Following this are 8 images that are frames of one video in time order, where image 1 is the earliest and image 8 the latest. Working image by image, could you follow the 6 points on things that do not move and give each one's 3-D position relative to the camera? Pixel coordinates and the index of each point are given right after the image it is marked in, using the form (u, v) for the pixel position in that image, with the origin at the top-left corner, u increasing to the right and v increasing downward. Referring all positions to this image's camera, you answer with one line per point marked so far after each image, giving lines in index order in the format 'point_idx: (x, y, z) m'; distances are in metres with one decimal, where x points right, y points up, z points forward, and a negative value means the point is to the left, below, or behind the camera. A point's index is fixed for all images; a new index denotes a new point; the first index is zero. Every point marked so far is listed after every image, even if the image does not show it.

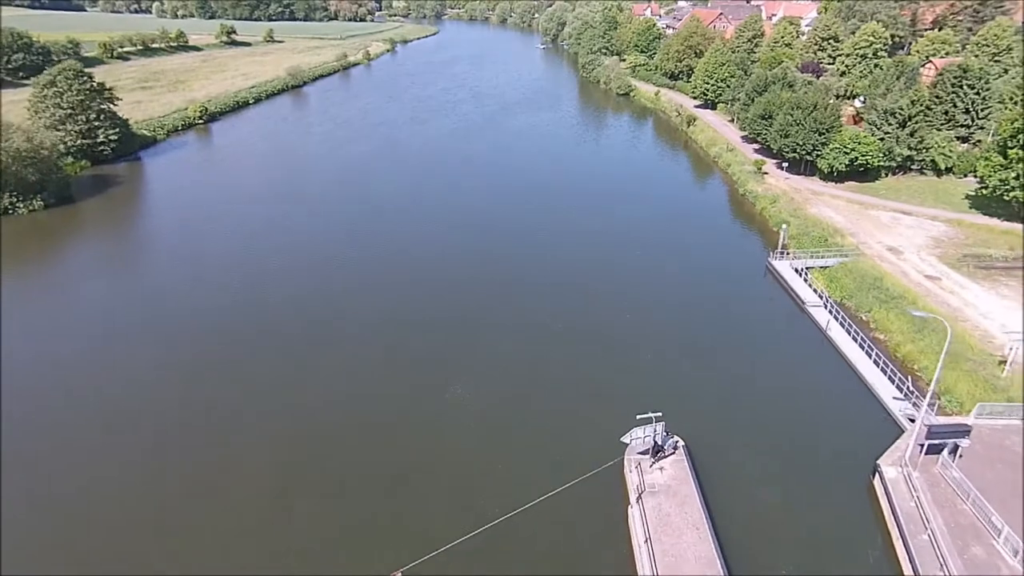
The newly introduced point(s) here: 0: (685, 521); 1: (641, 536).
0: (+2.7, -3.6, +10.3) m
1: (+2.0, -3.7, +10.1) m
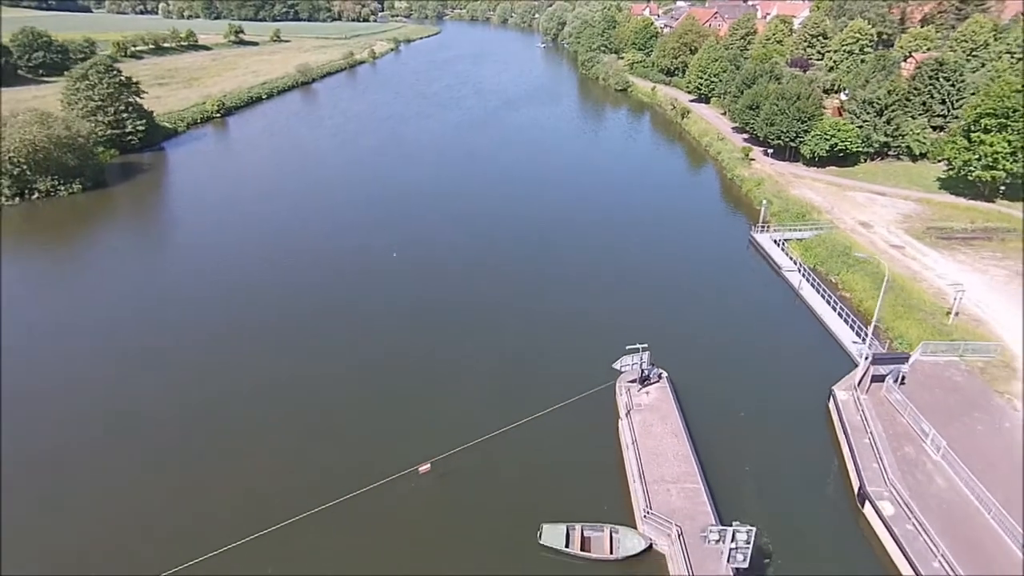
0: (+2.9, -2.6, +12.1) m
1: (+2.2, -2.7, +12.0) m
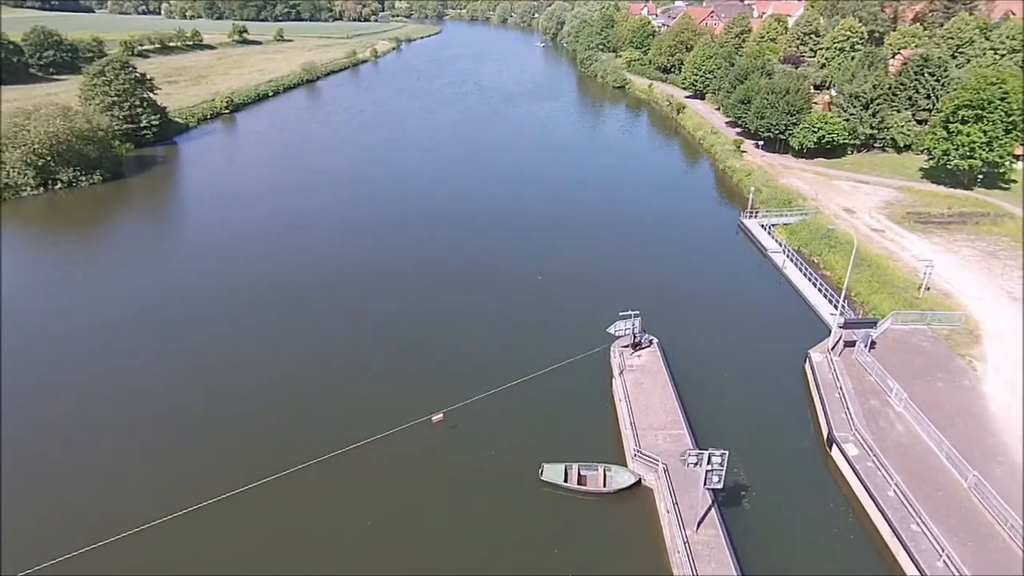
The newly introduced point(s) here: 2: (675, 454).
0: (+2.9, -2.0, +13.3) m
1: (+2.3, -2.1, +13.2) m
2: (+2.9, -2.8, +11.5) m
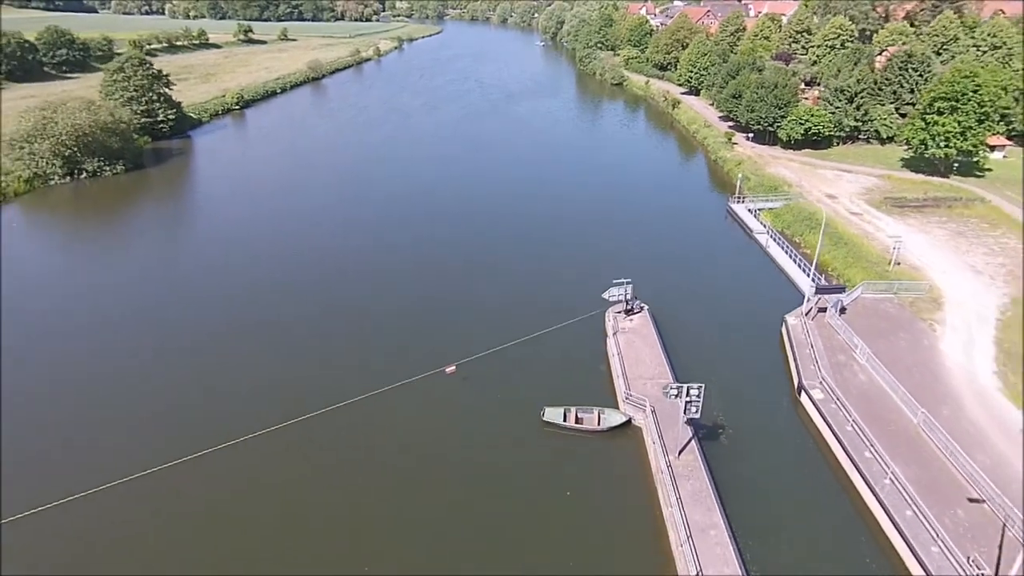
0: (+3.0, -1.3, +14.7) m
1: (+2.3, -1.4, +14.6) m
2: (+3.0, -2.1, +13.0) m
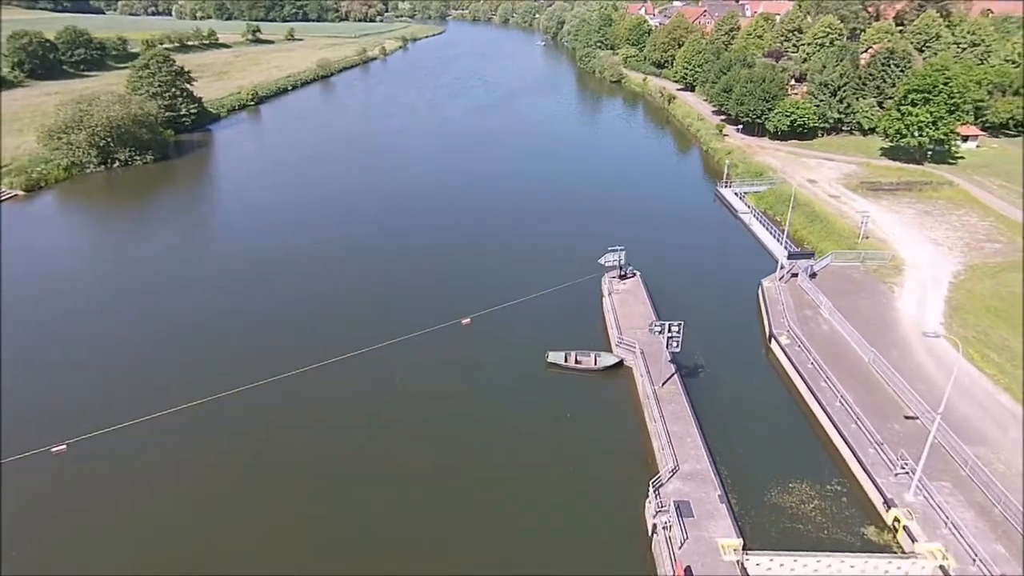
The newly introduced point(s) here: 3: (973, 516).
0: (+3.2, -0.4, +16.7) m
1: (+2.5, -0.5, +16.5) m
2: (+3.1, -1.2, +14.9) m
3: (+7.0, -3.4, +9.7) m
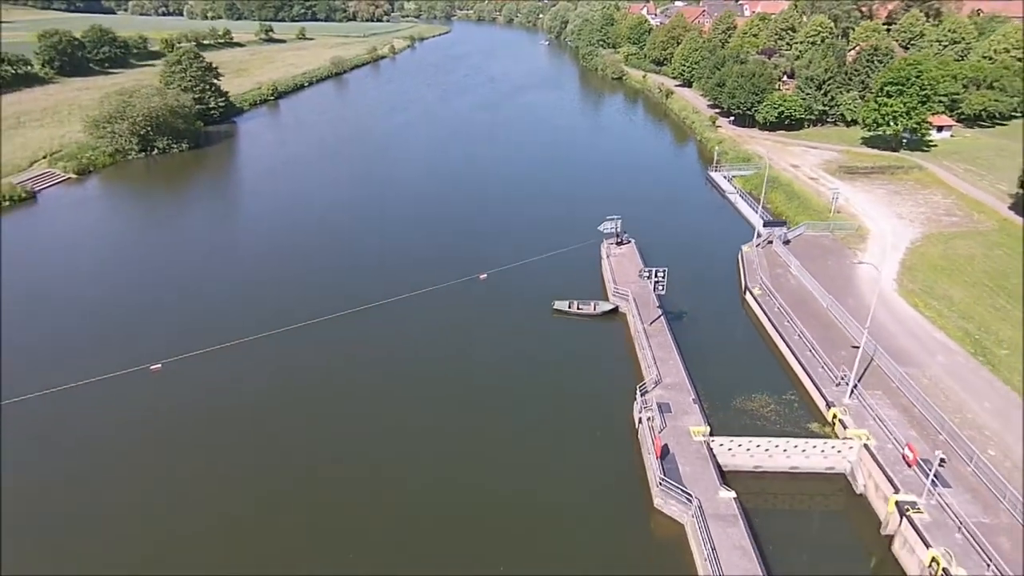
0: (+3.5, +0.7, +19.1) m
1: (+2.9, +0.6, +19.0) m
2: (+3.5, -0.1, +17.3) m
3: (+7.3, -2.4, +12.1) m
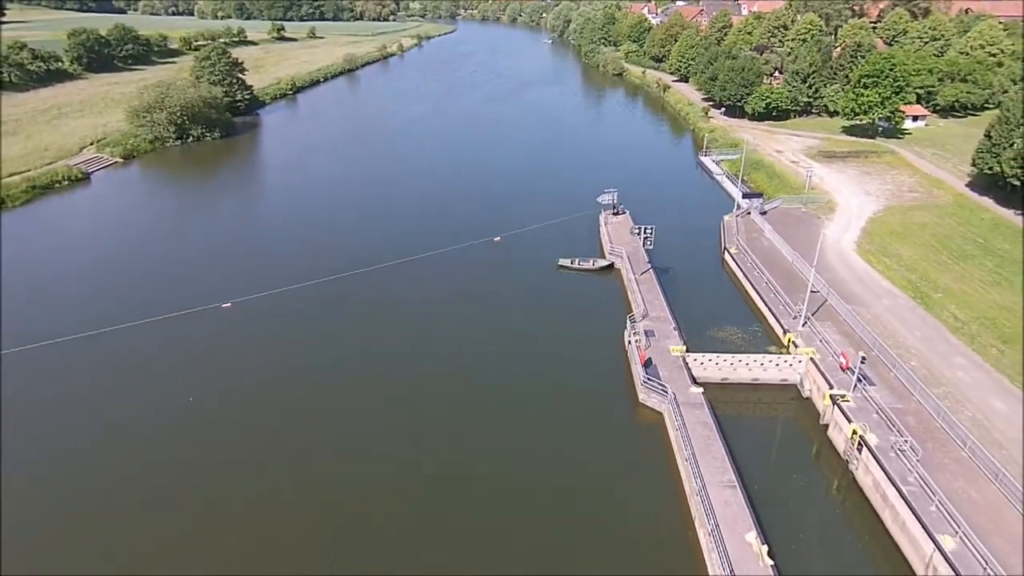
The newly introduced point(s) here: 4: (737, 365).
0: (+3.9, +1.9, +21.7) m
1: (+3.2, +1.8, +21.6) m
2: (+3.8, +1.1, +20.0) m
3: (+7.6, -1.1, +14.7) m
4: (+5.0, -1.7, +14.1) m
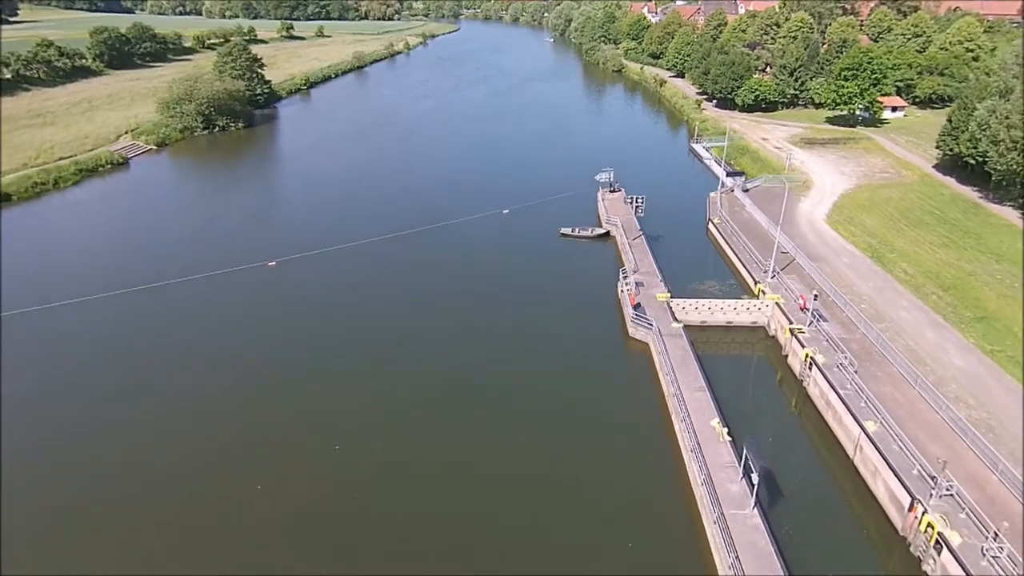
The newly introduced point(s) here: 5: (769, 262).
0: (+4.1, +3.1, +24.1) m
1: (+3.4, +3.0, +24.0) m
2: (+4.0, +2.3, +22.4) m
3: (+7.8, 0.0, +17.1) m
4: (+5.2, -0.6, +16.5) m
5: (+7.5, +0.7, +18.4) m
